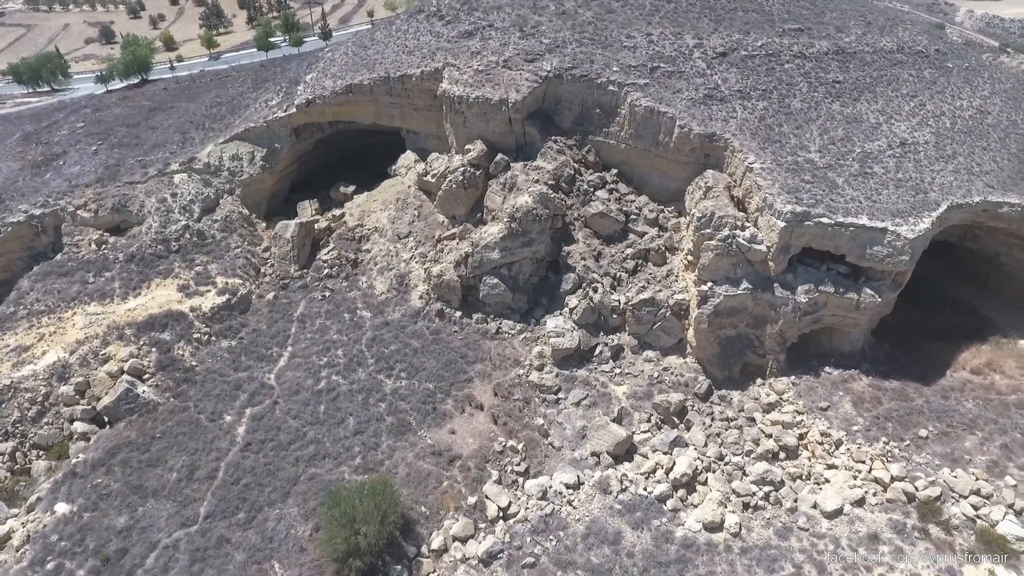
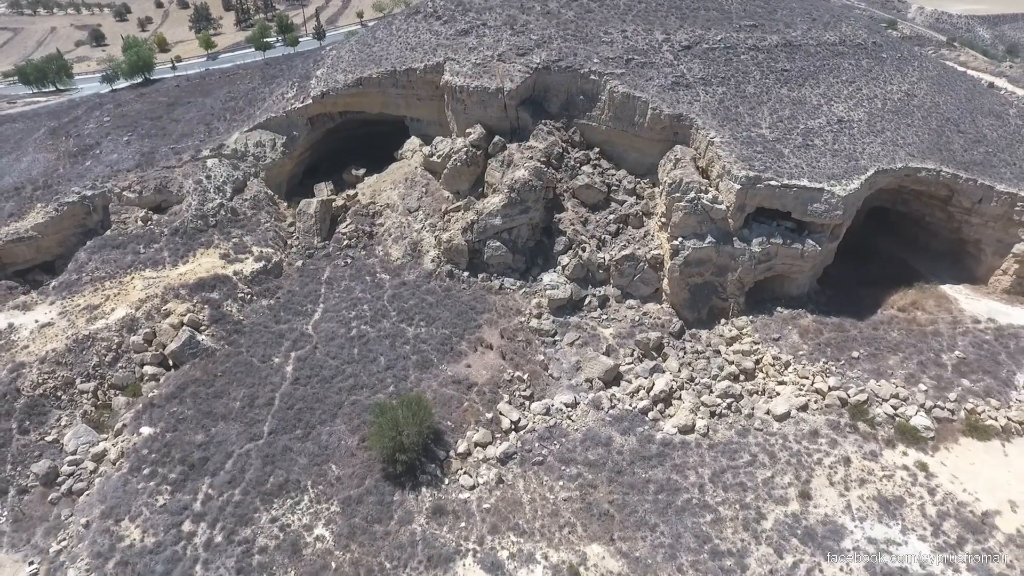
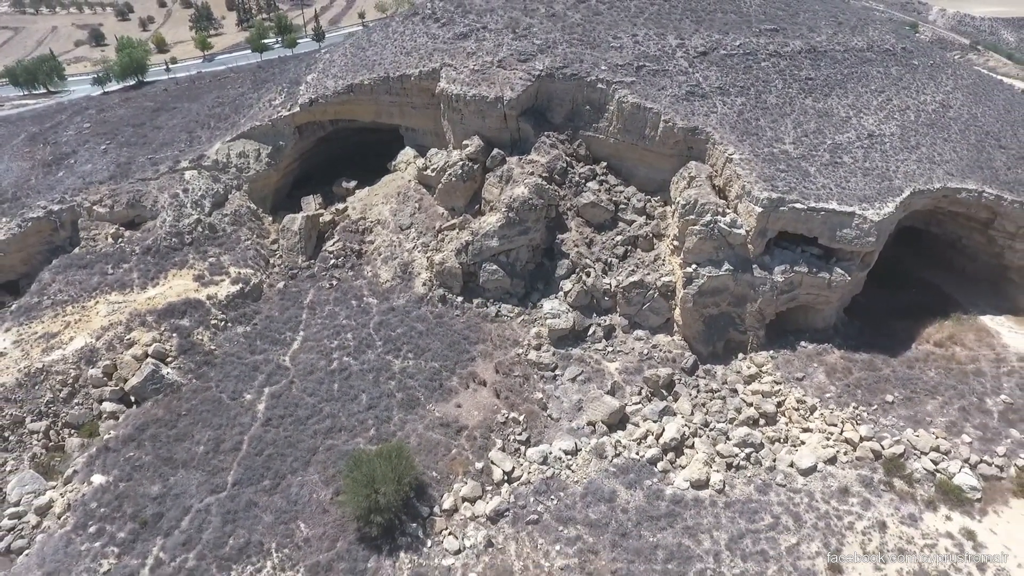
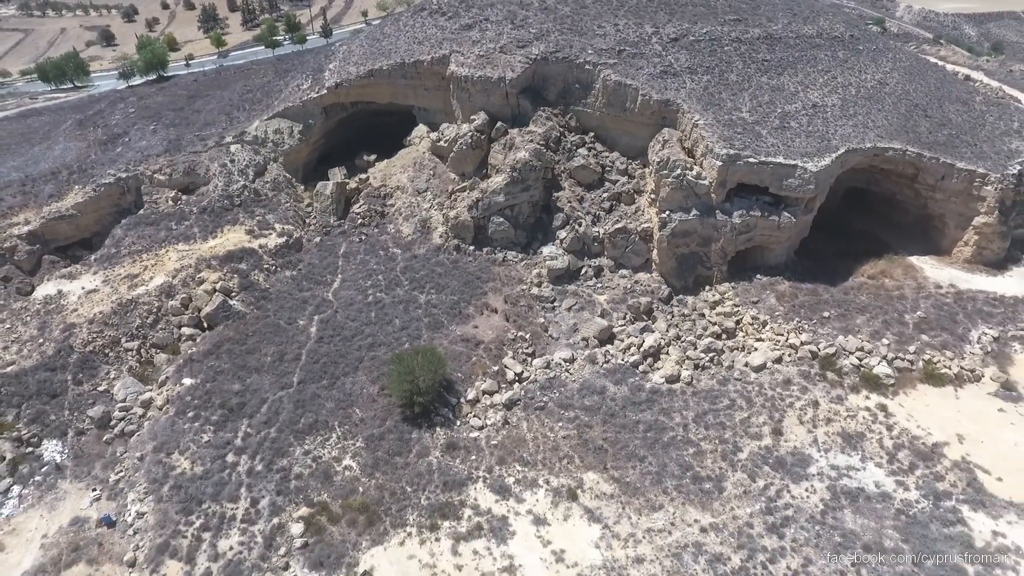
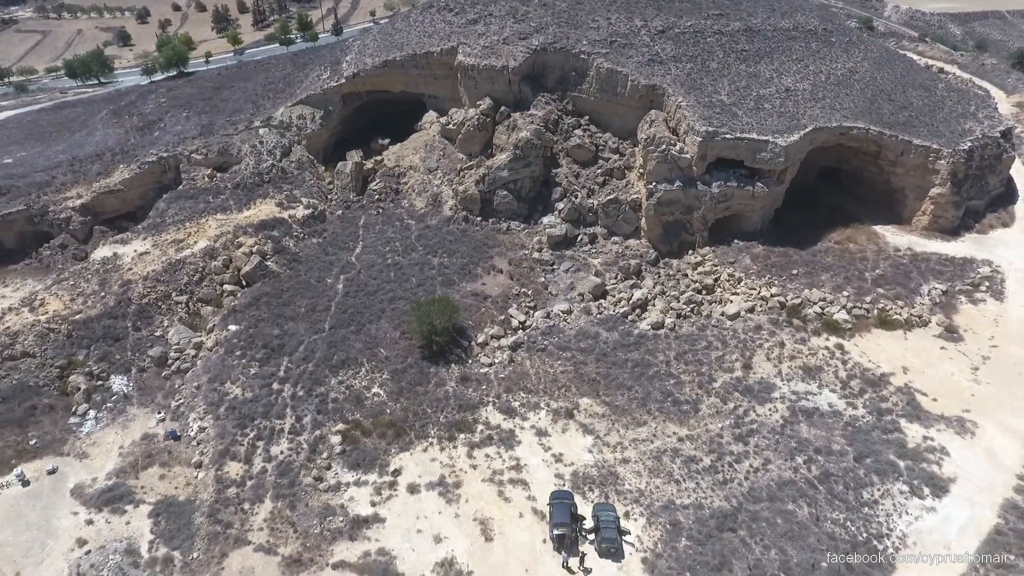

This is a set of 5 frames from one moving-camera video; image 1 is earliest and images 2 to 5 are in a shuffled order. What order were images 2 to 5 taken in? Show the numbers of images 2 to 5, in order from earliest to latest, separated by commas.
3, 2, 4, 5
